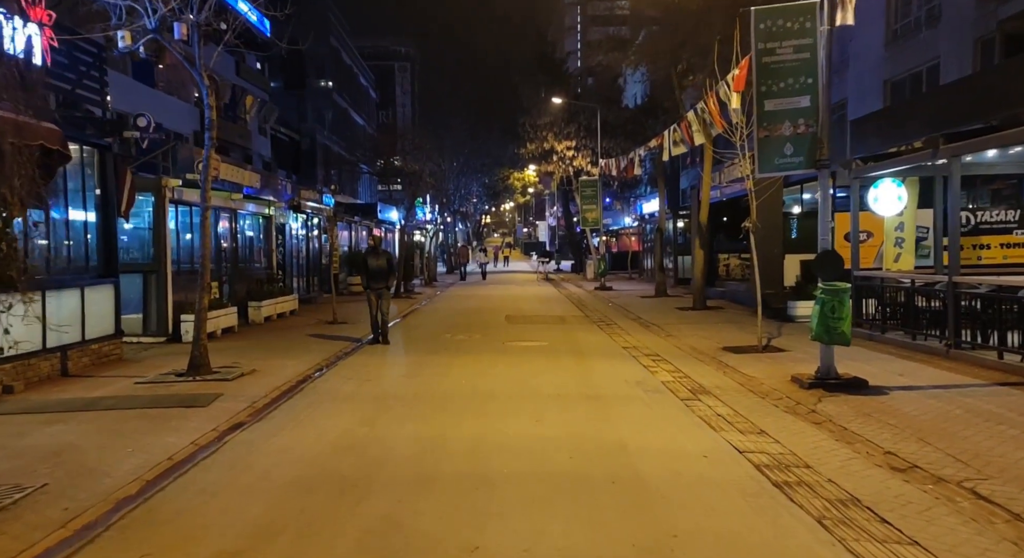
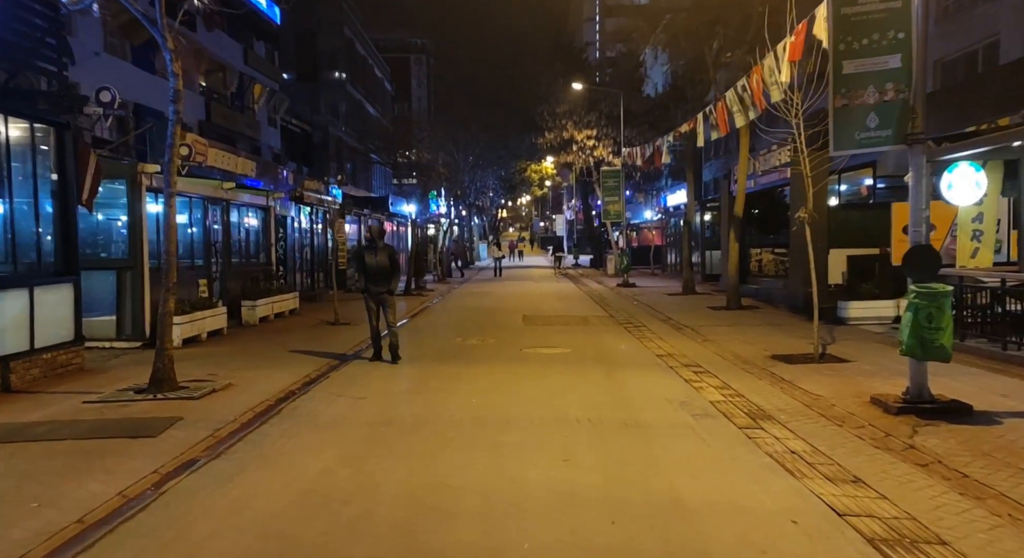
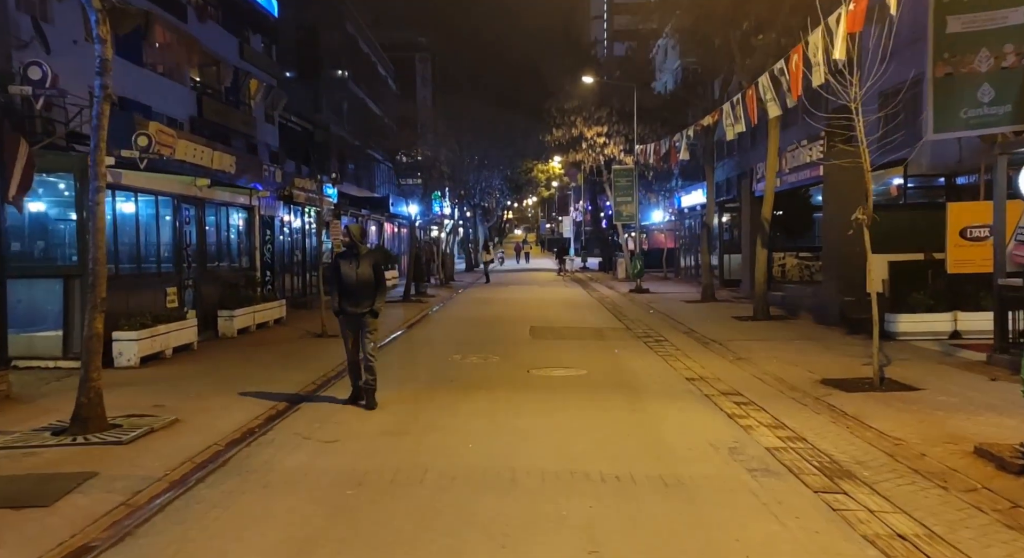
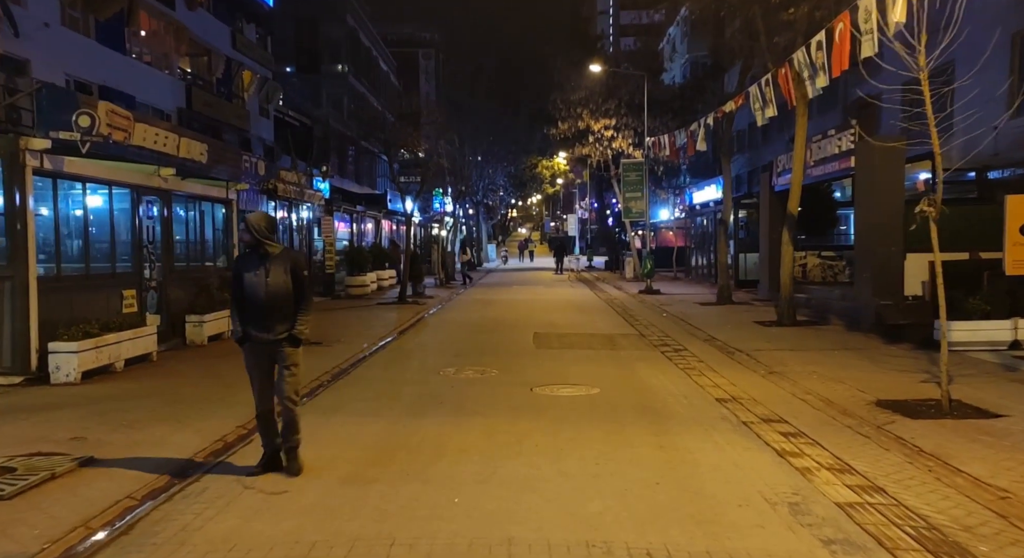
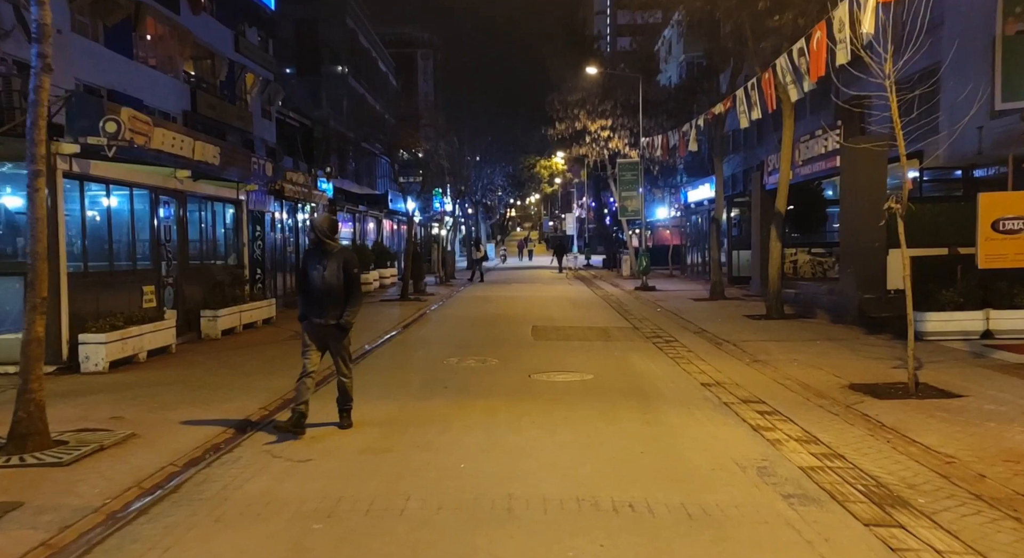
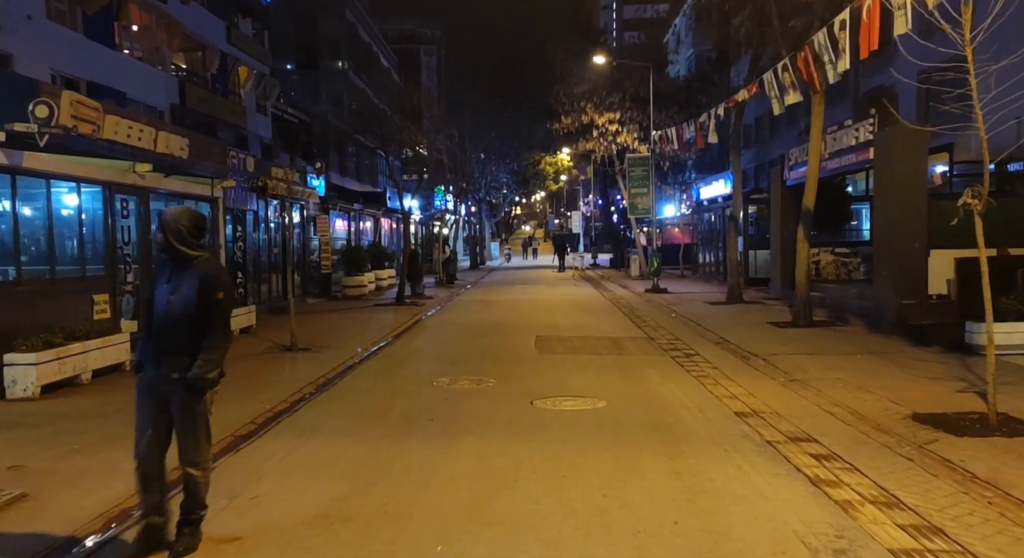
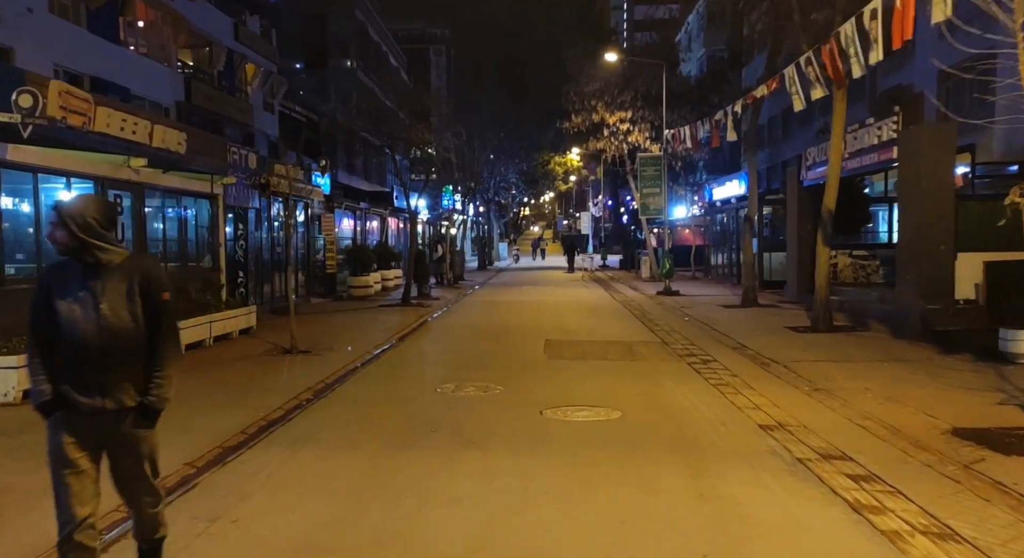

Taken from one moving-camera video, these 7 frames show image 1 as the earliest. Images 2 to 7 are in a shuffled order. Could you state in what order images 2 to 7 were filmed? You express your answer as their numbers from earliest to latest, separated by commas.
2, 3, 5, 4, 6, 7
